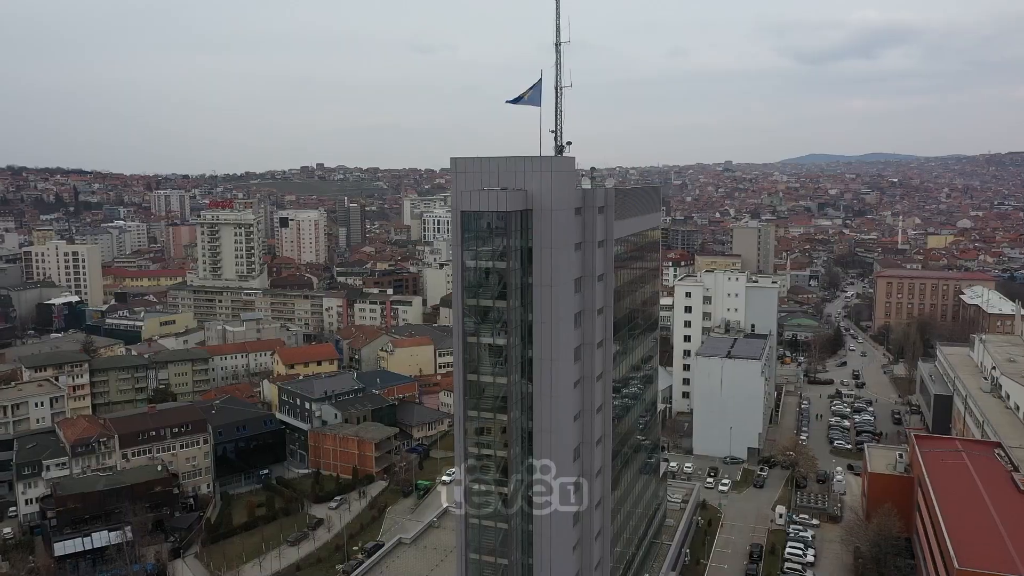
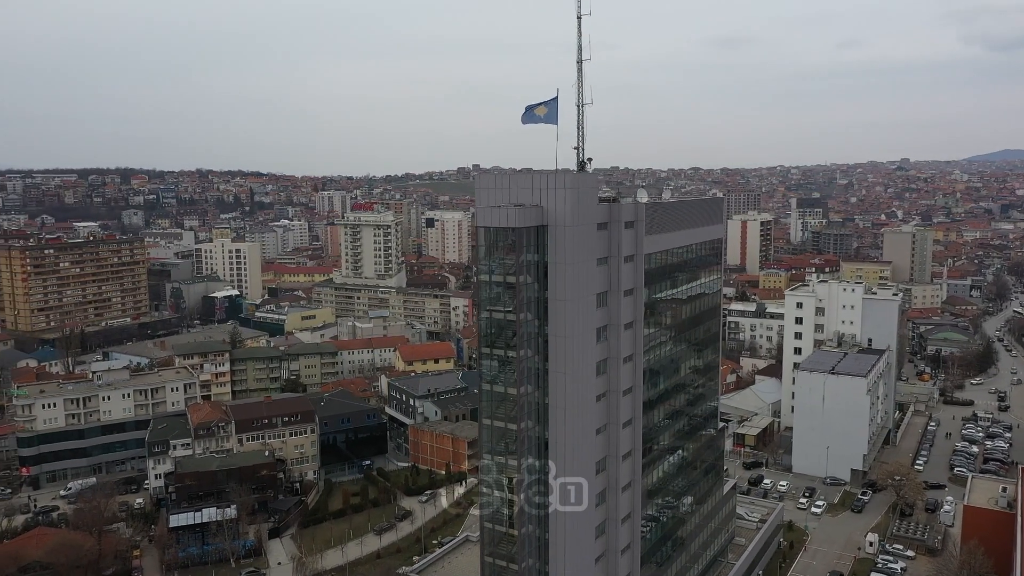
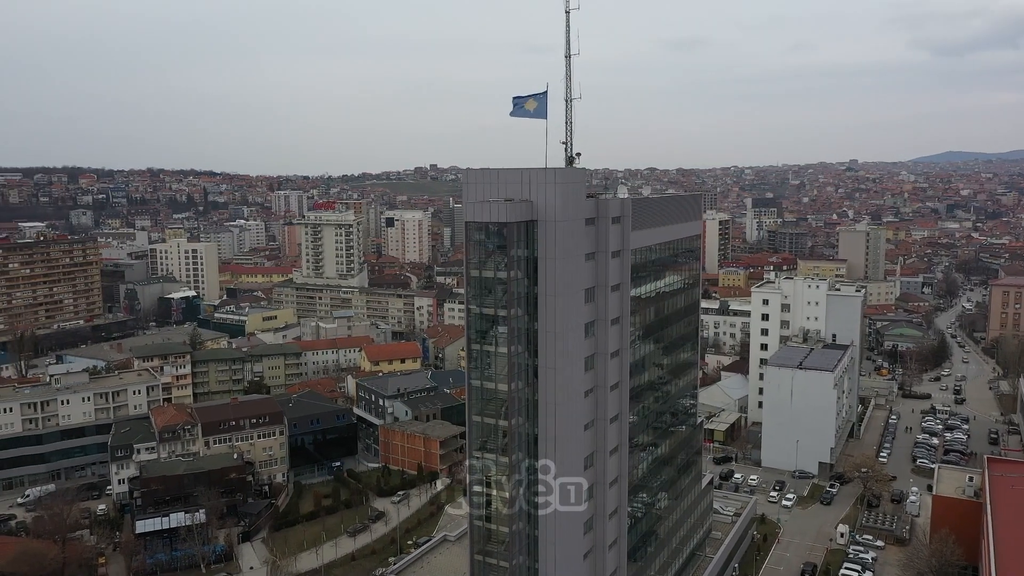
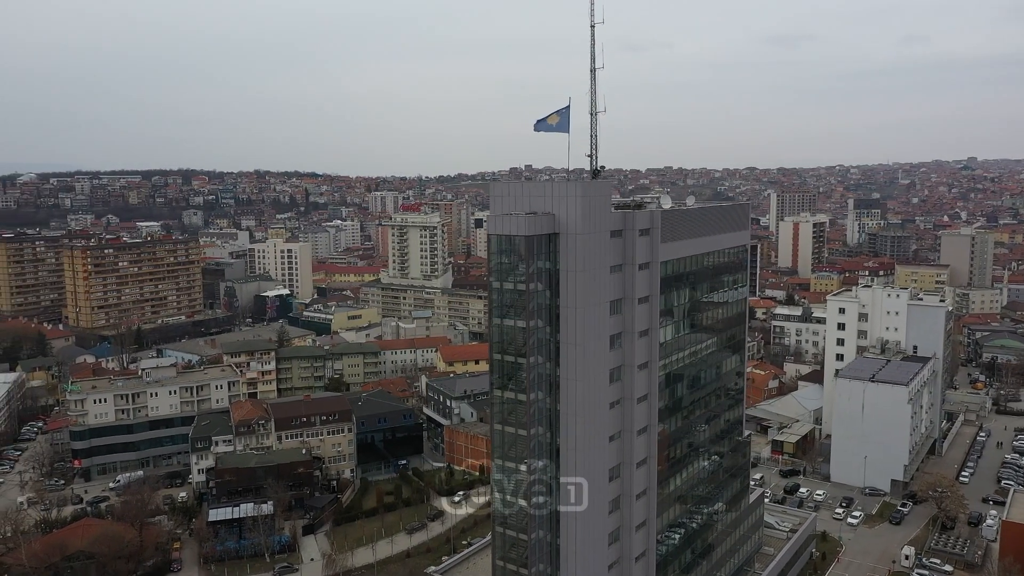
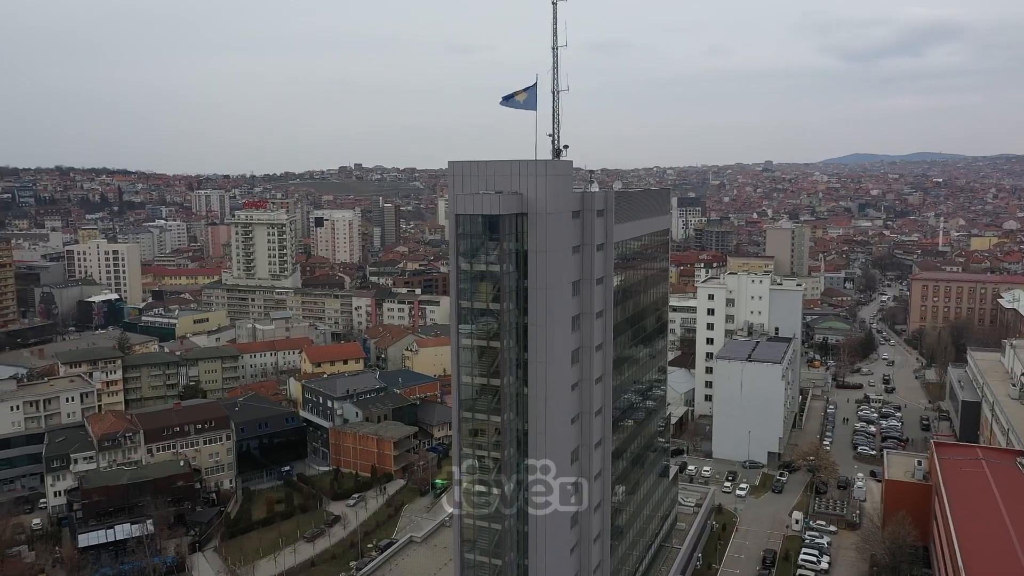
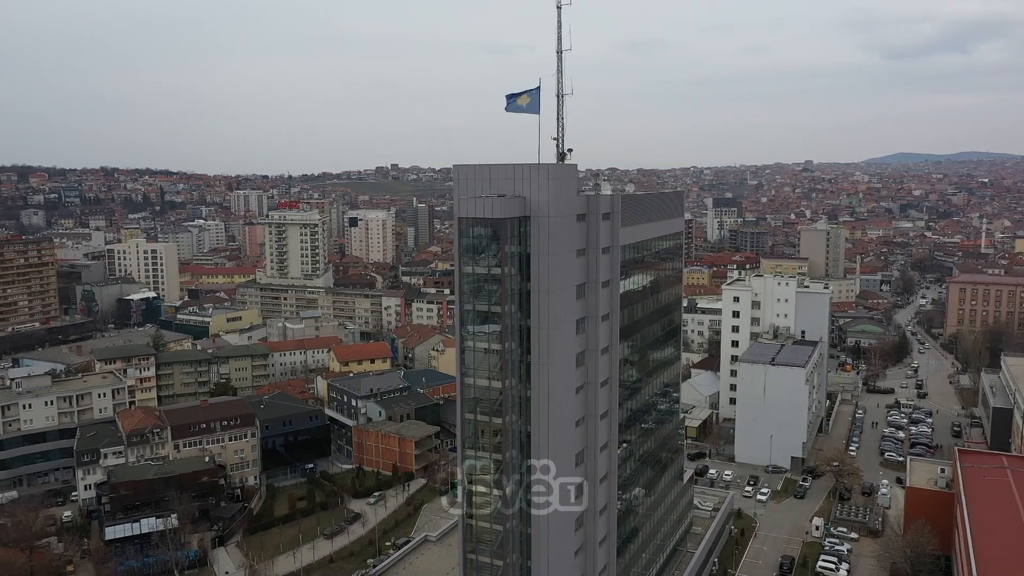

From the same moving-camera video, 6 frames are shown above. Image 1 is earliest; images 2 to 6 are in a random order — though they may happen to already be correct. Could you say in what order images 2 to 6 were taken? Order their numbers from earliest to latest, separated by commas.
5, 6, 3, 2, 4
